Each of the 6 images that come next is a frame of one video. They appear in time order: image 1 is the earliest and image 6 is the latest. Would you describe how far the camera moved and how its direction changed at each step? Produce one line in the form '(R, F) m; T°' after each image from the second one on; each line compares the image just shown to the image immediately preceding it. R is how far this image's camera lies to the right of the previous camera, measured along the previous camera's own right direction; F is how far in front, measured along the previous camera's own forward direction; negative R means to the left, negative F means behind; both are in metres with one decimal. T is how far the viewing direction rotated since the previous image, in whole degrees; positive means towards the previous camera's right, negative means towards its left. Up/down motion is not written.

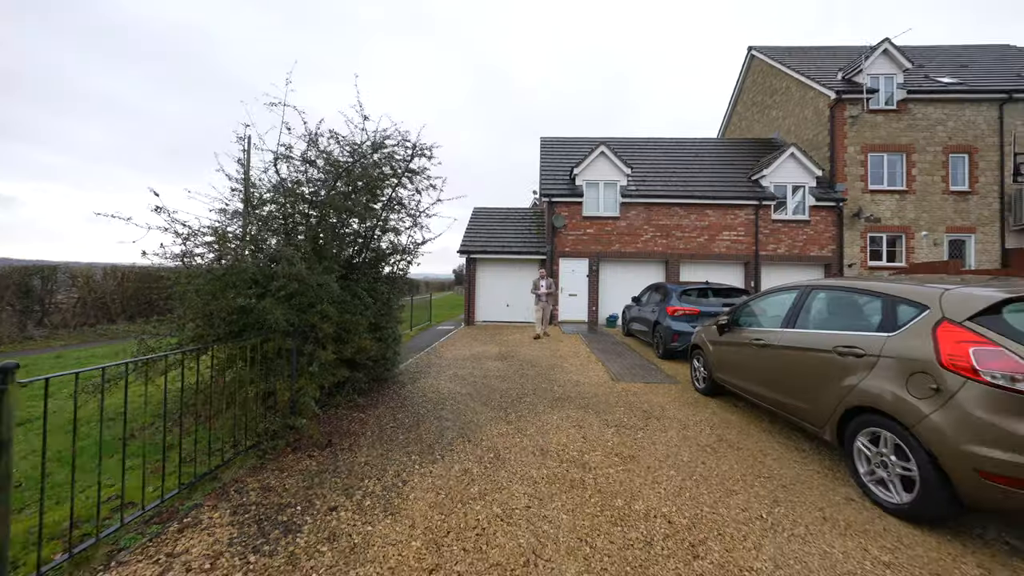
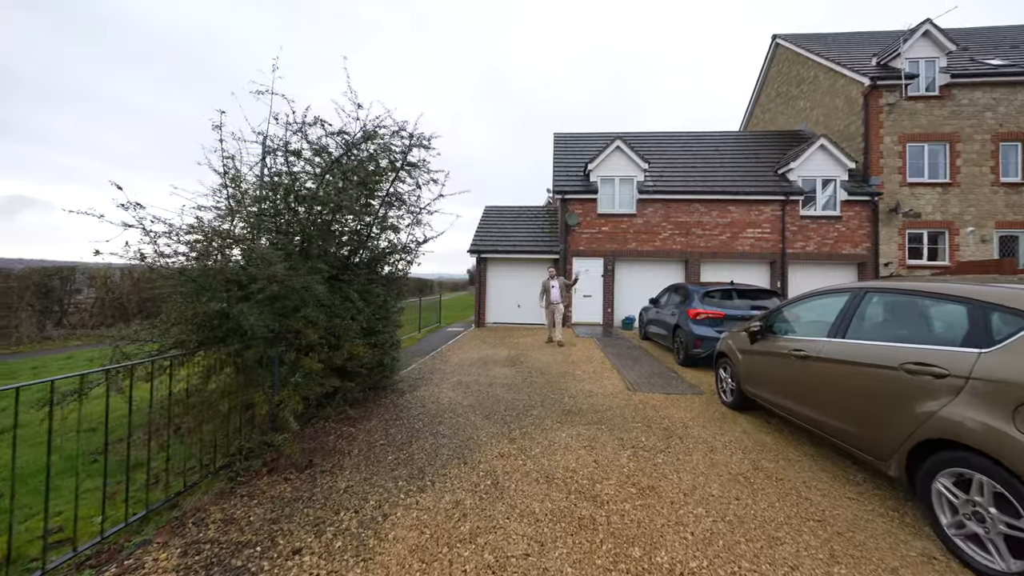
(+0.1, +0.5) m; -2°
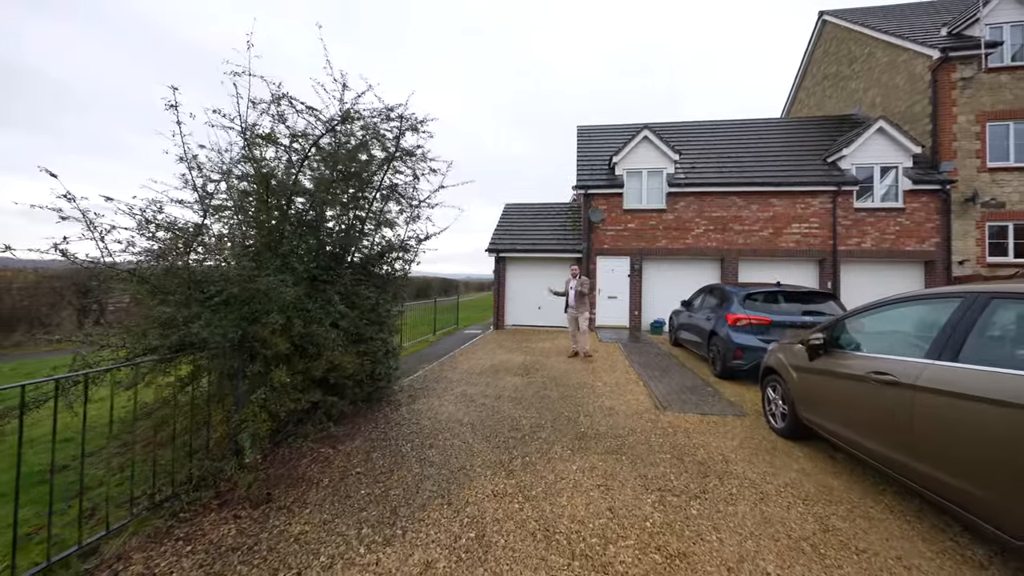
(+0.3, +0.7) m; -4°
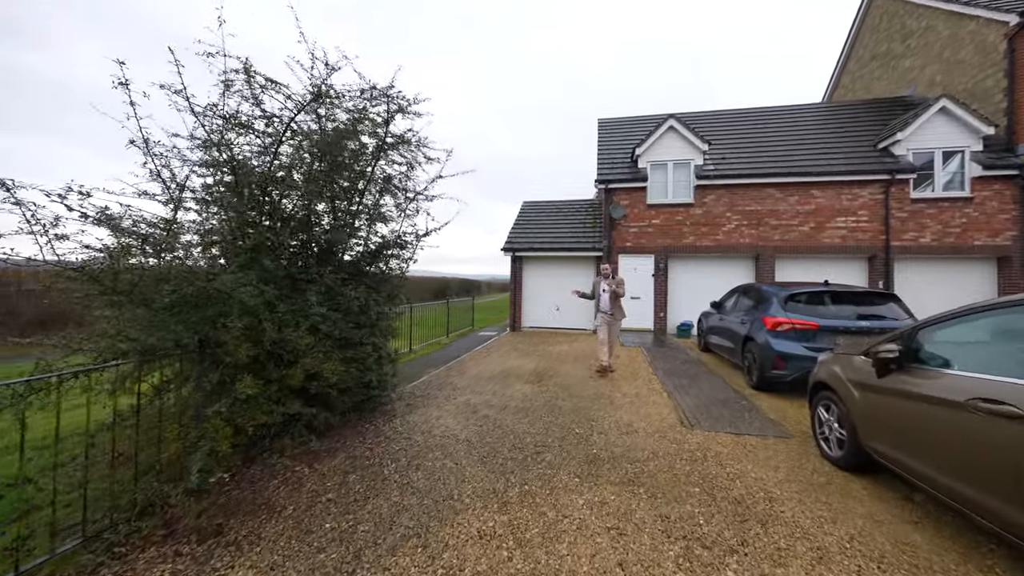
(+0.2, +0.5) m; -4°
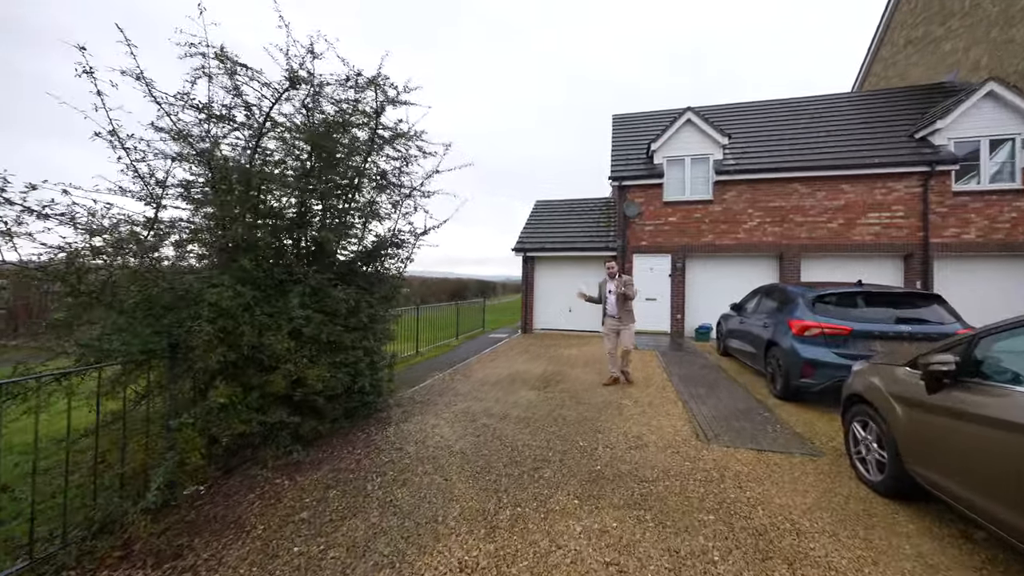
(+0.2, +0.3) m; -3°
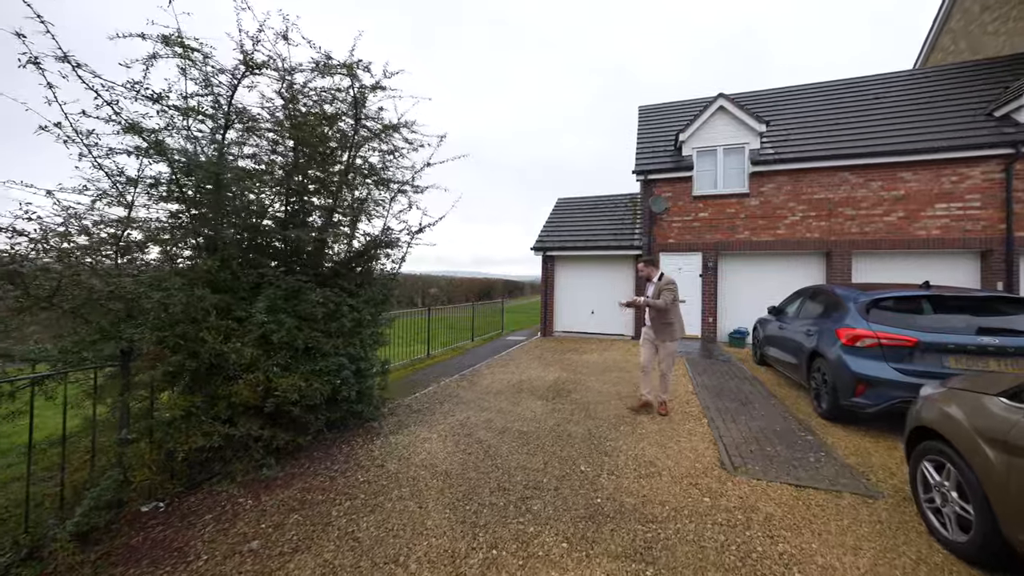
(+0.4, +0.4) m; -5°
